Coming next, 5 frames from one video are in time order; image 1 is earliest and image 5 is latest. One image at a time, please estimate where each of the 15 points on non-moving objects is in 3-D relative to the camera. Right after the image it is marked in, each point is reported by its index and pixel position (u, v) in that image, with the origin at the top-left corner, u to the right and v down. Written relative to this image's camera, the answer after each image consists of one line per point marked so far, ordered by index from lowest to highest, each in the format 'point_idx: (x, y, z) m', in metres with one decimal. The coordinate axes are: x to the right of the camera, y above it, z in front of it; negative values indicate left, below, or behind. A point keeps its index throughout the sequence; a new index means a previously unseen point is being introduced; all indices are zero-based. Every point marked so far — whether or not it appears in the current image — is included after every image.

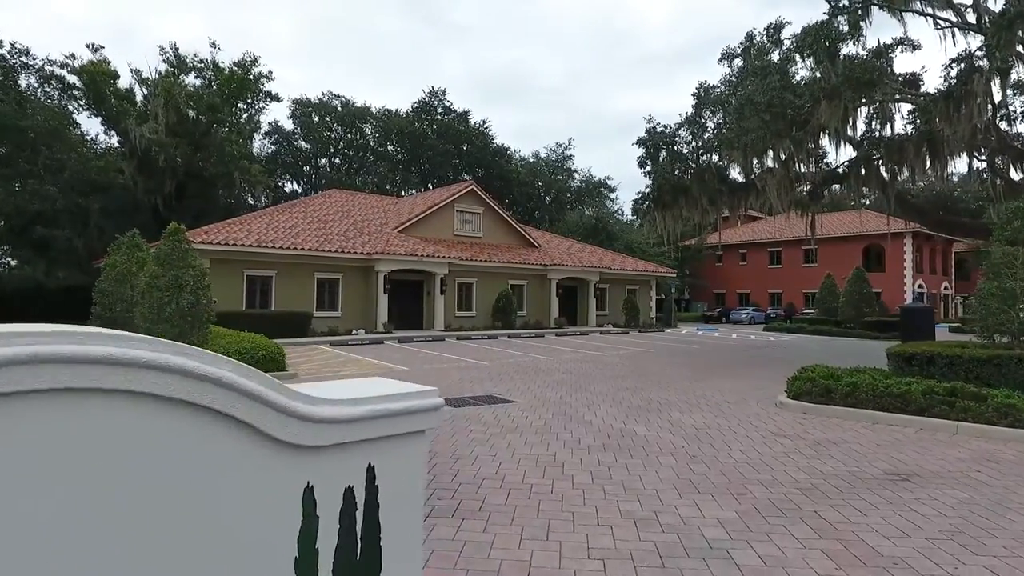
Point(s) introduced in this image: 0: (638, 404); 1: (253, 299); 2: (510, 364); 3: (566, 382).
0: (+2.1, -1.9, +9.3) m
1: (-8.5, -0.4, +18.7) m
2: (-0.1, -1.9, +14.3) m
3: (+1.1, -1.9, +11.7) m
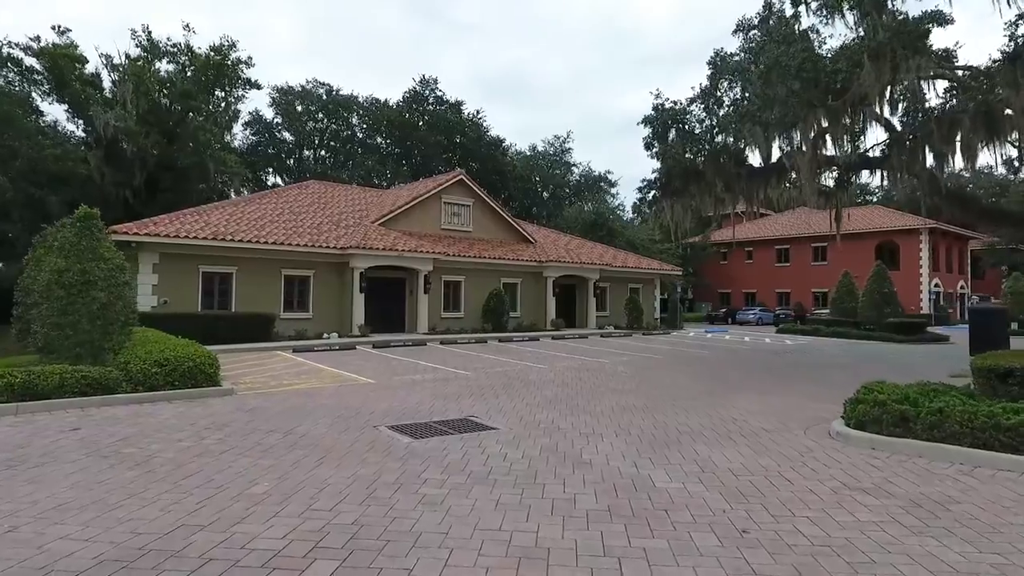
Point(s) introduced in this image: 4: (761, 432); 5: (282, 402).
0: (+1.8, -1.8, +7.2) m
1: (-8.8, -0.3, +16.6) m
2: (-0.4, -1.9, +12.3) m
3: (+0.8, -1.9, +9.6) m
4: (+3.1, -1.8, +7.2) m
5: (-3.7, -1.8, +9.0) m
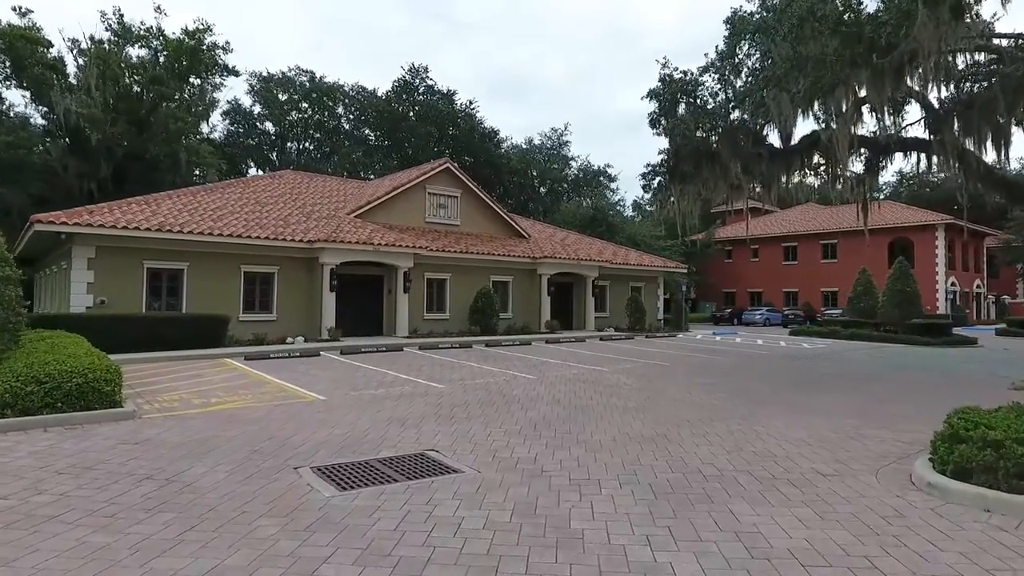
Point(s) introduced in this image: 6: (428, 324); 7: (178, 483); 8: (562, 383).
0: (+1.5, -1.8, +5.3) m
1: (-9.1, -0.3, +14.7) m
2: (-0.7, -1.8, +10.3) m
3: (+0.5, -1.8, +7.7) m
4: (+2.8, -1.8, +5.3) m
5: (-4.0, -1.8, +7.1) m
6: (-2.8, -1.2, +18.9) m
7: (-3.0, -1.8, +5.2) m
8: (+1.0, -1.8, +11.1) m
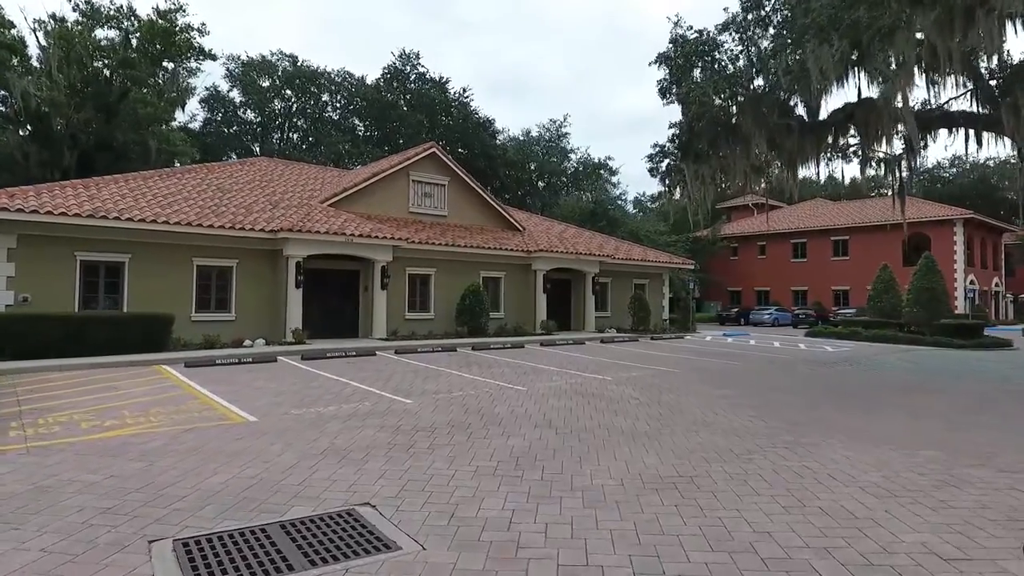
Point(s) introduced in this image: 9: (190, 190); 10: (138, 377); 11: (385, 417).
0: (+1.2, -1.7, +3.4) m
1: (-9.4, -0.2, +12.8) m
2: (-1.0, -1.7, +8.5) m
3: (+0.2, -1.7, +5.8) m
4: (+2.6, -1.7, +3.4) m
5: (-4.2, -1.7, +5.2) m
6: (-3.0, -1.1, +17.1) m
7: (-3.3, -1.7, +3.3) m
8: (+0.7, -1.7, +9.2) m
9: (-8.7, +2.6, +15.4) m
10: (-6.4, -1.5, +9.8) m
11: (-1.7, -1.7, +7.6) m
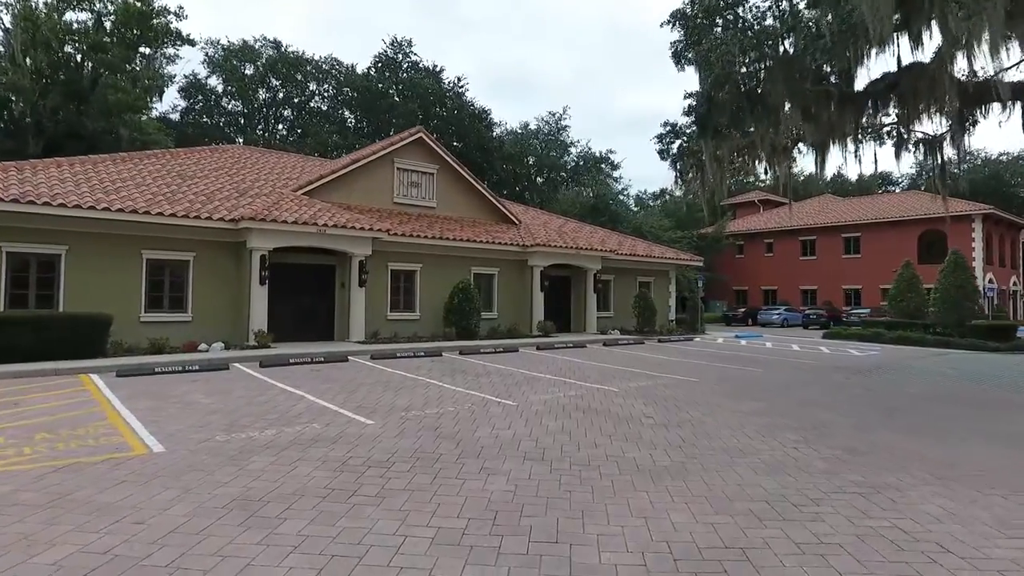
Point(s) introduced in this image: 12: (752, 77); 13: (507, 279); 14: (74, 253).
0: (+1.0, -1.6, +1.8) m
1: (-9.5, -0.1, +11.2) m
2: (-1.1, -1.7, +6.9) m
3: (+0.1, -1.7, +4.2) m
4: (+2.4, -1.6, +1.8) m
5: (-4.4, -1.6, +3.6) m
6: (-3.2, -1.0, +15.4) m
7: (-3.5, -1.6, +1.7) m
8: (+0.5, -1.7, +7.6) m
9: (-8.8, +2.7, +13.8) m
10: (-6.6, -1.5, +8.2) m
11: (-1.8, -1.6, +6.0) m
12: (+4.1, +3.6, +9.8) m
13: (-0.1, +0.3, +17.9) m
14: (-8.8, +0.7, +11.5) m
